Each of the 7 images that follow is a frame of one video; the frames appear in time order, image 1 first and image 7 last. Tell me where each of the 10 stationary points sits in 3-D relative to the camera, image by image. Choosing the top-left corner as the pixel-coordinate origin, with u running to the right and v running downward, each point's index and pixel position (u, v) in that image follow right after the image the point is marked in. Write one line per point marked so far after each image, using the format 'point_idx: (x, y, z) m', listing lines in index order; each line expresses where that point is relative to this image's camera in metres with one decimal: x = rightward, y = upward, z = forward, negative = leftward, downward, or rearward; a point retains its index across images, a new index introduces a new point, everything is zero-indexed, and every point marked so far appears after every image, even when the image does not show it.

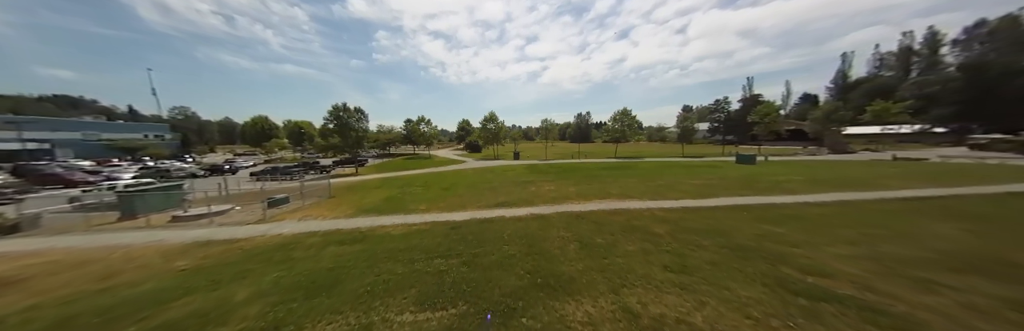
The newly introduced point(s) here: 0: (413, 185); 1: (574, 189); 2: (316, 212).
0: (-9.5, -1.9, +19.5) m
1: (+4.9, -1.8, +16.2) m
2: (-12.1, -2.9, +12.6) m
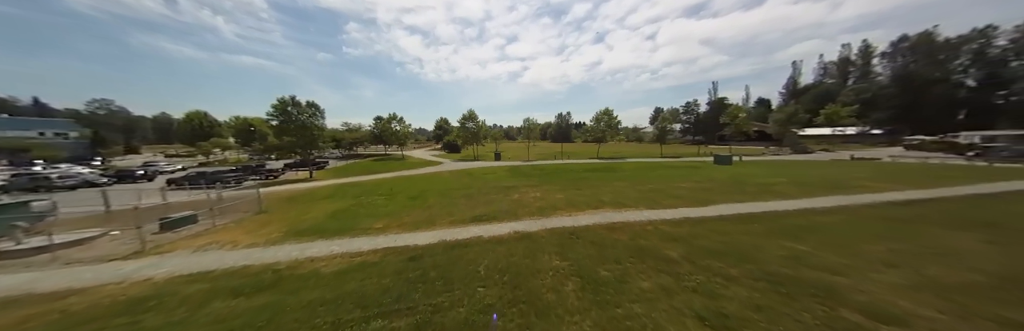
0: (-11.1, -2.3, +16.5) m
1: (+3.5, -2.1, +14.4) m
2: (-13.1, -3.3, +9.4) m
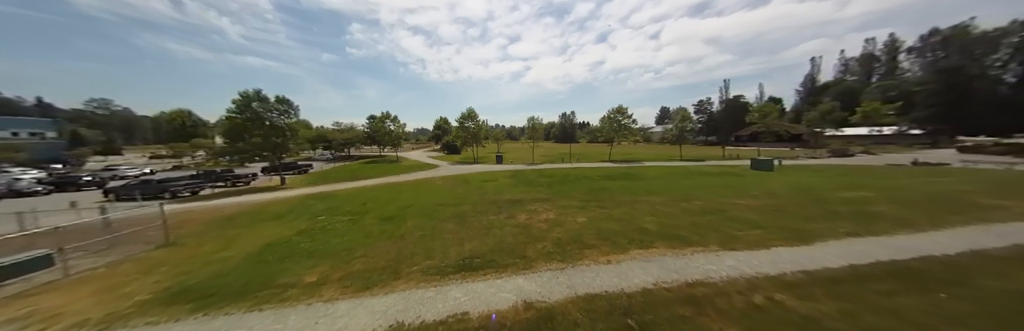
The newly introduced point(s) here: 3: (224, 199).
0: (-10.8, -2.9, +12.8) m
1: (+3.7, -2.7, +10.7) m
2: (-12.9, -3.9, +5.8) m
3: (-24.0, -2.9, +17.0) m
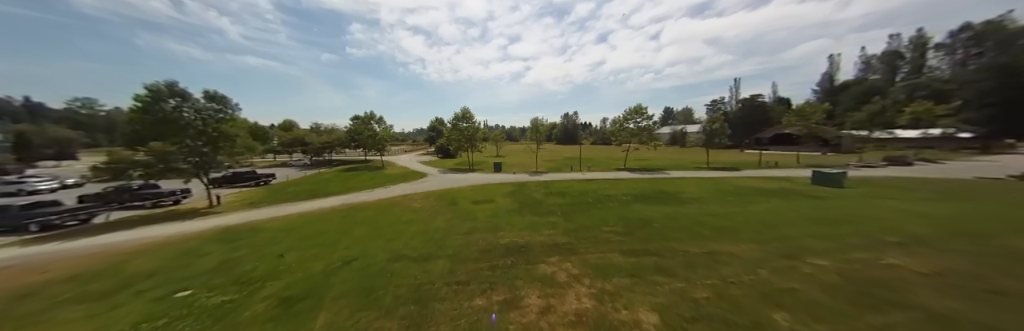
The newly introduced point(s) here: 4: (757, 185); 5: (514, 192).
0: (-10.7, -4.2, +7.7) m
1: (+3.8, -4.1, +5.6) m
2: (-12.8, -5.2, +0.7) m
3: (-24.0, -4.2, +11.9) m
4: (+23.5, -1.8, +19.6) m
5: (+0.1, -2.5, +19.0) m
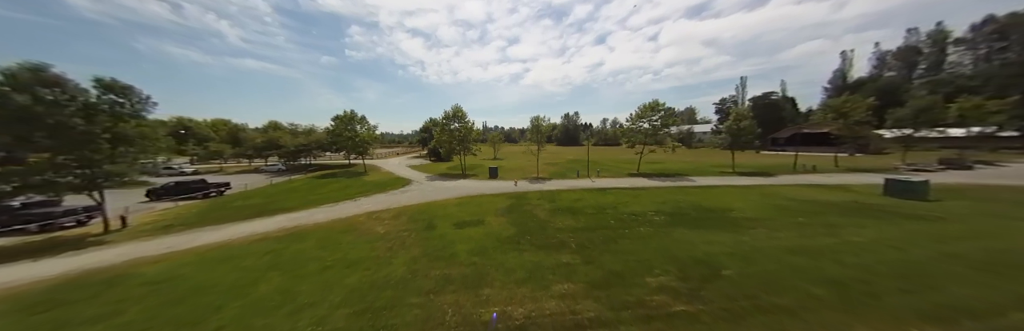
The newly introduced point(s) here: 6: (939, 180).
0: (-11.0, -4.8, +3.6) m
1: (+3.6, -4.6, +1.5) m
2: (-13.0, -5.8, -3.4) m
3: (-24.2, -4.9, +7.8) m
4: (+23.2, -2.4, +15.6) m
5: (-0.1, -3.1, +14.9) m
6: (+41.3, -1.3, +19.7) m
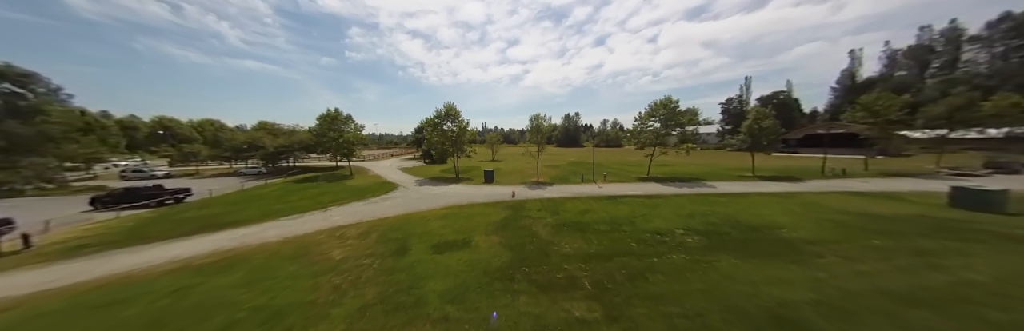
0: (-11.3, -5.1, +1.0) m
1: (+3.3, -4.9, -1.1) m
2: (-13.3, -6.0, -6.1) m
3: (-24.5, -5.2, +5.2) m
4: (+22.9, -2.7, +13.1) m
5: (-0.4, -3.5, +12.3) m
6: (+41.0, -1.7, +17.1) m
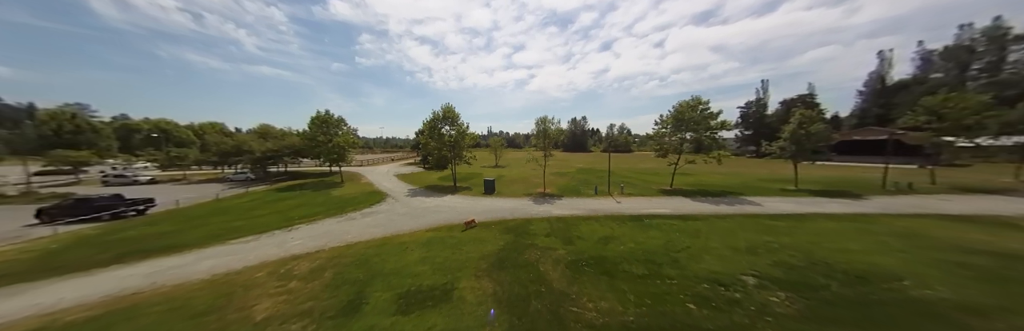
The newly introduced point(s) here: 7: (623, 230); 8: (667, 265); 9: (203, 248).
0: (-11.5, -5.5, -1.7) m
1: (+3.0, -5.3, -4.1) m
2: (-13.7, -6.3, -8.8) m
3: (-24.7, -5.6, +2.7) m
4: (+23.0, -3.7, +9.6) m
5: (-0.4, -4.2, +9.4) m
6: (+41.1, -2.9, +13.3) m
7: (+6.6, -3.7, +12.2) m
8: (+6.6, -4.0, +8.6) m
9: (-16.7, -4.5, +11.2) m
